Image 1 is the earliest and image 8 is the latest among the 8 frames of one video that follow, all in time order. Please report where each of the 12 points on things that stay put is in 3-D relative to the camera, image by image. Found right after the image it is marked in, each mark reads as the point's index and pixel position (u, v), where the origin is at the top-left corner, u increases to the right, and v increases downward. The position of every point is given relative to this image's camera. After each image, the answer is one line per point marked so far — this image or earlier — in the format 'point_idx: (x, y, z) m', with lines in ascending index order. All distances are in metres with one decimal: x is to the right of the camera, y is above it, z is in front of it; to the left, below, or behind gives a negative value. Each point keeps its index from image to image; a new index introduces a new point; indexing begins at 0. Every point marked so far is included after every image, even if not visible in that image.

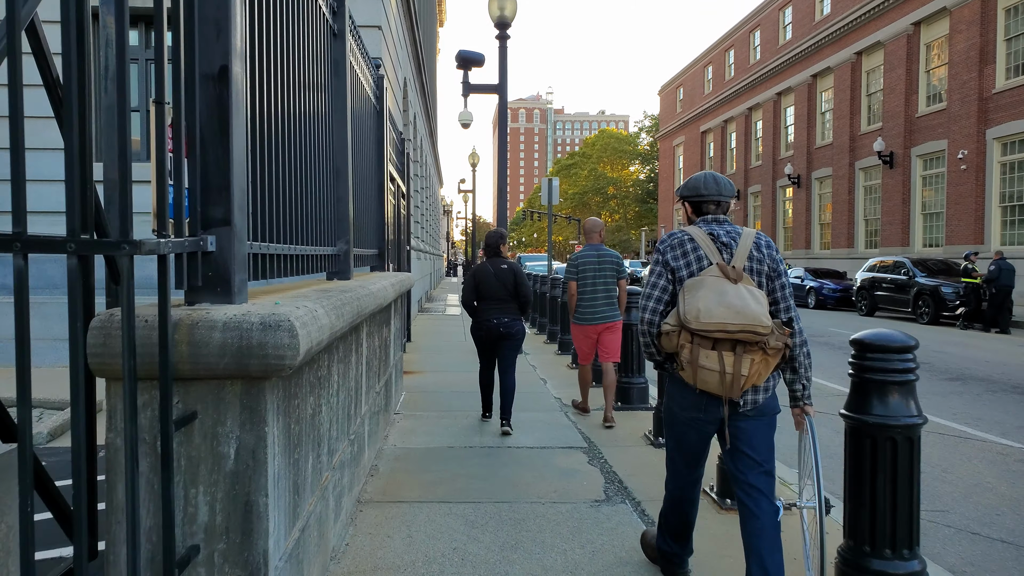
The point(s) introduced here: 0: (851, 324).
0: (+8.7, -0.8, +19.5) m
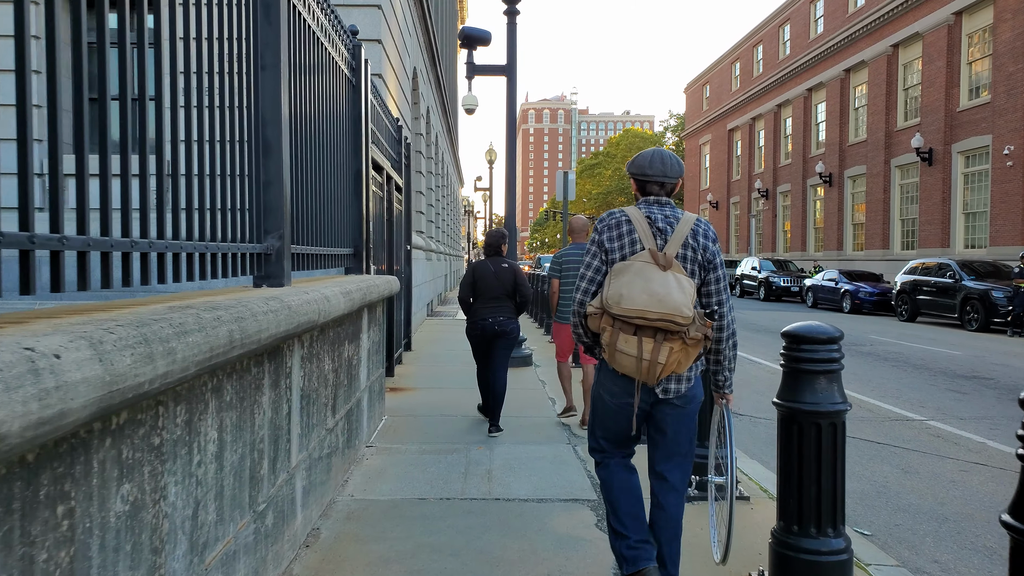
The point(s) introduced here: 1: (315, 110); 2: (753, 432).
0: (+9.0, -0.9, +18.1) m
1: (-1.4, +1.2, +5.2) m
2: (+2.2, -1.3, +7.1) m
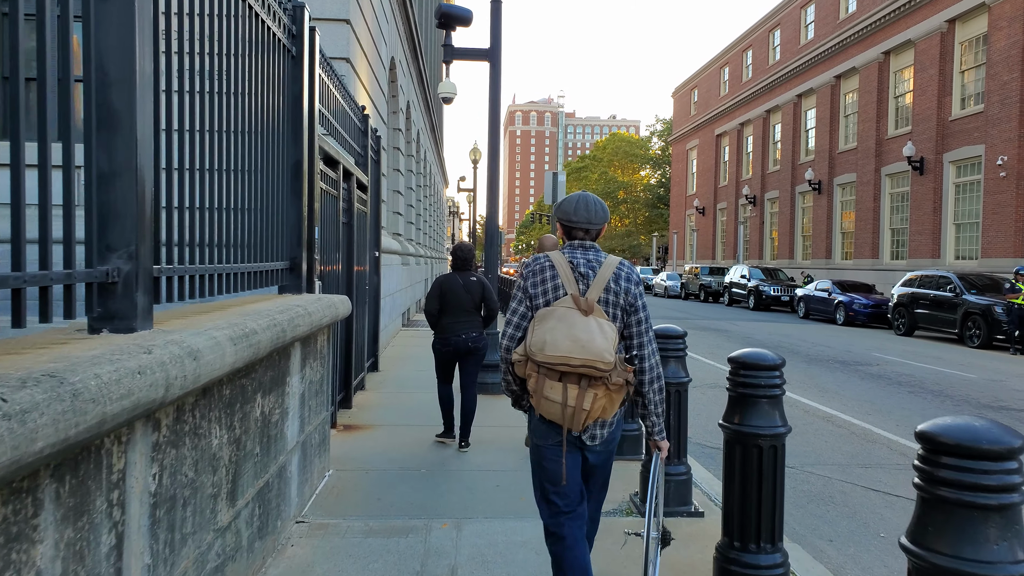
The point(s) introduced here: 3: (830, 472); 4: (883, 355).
0: (+8.6, -1.3, +17.0) m
1: (-1.5, +1.1, +3.9) m
2: (+2.0, -1.5, +5.9) m
3: (+2.6, -1.5, +6.1) m
4: (+6.8, -1.3, +14.0) m
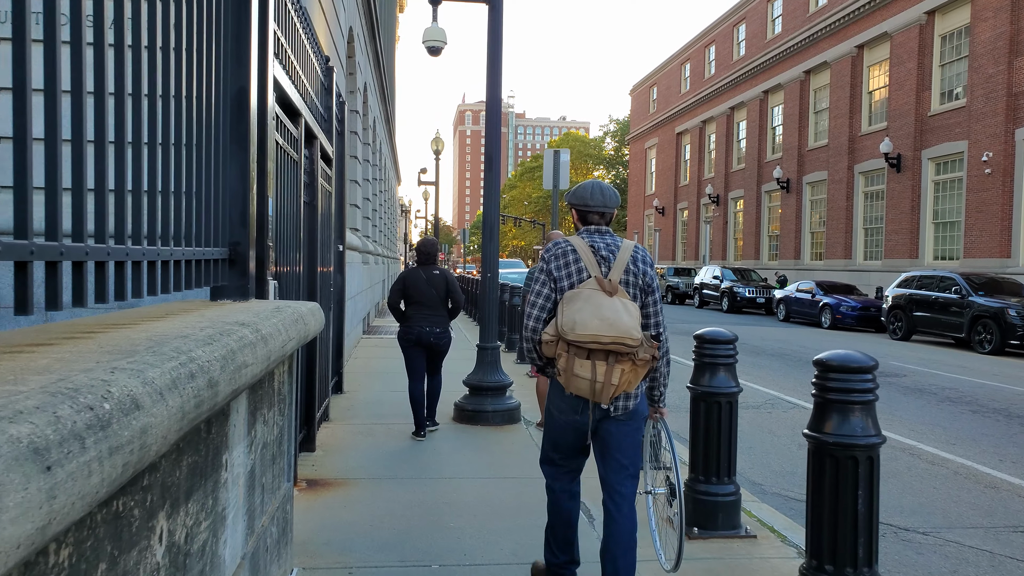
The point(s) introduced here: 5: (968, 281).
0: (+8.1, -1.3, +15.8) m
1: (-1.1, +1.1, +2.1) m
2: (+2.3, -1.5, +4.2) m
3: (+2.8, -1.5, +4.5) m
4: (+6.5, -1.3, +12.7) m
5: (+9.7, +0.1, +16.0) m
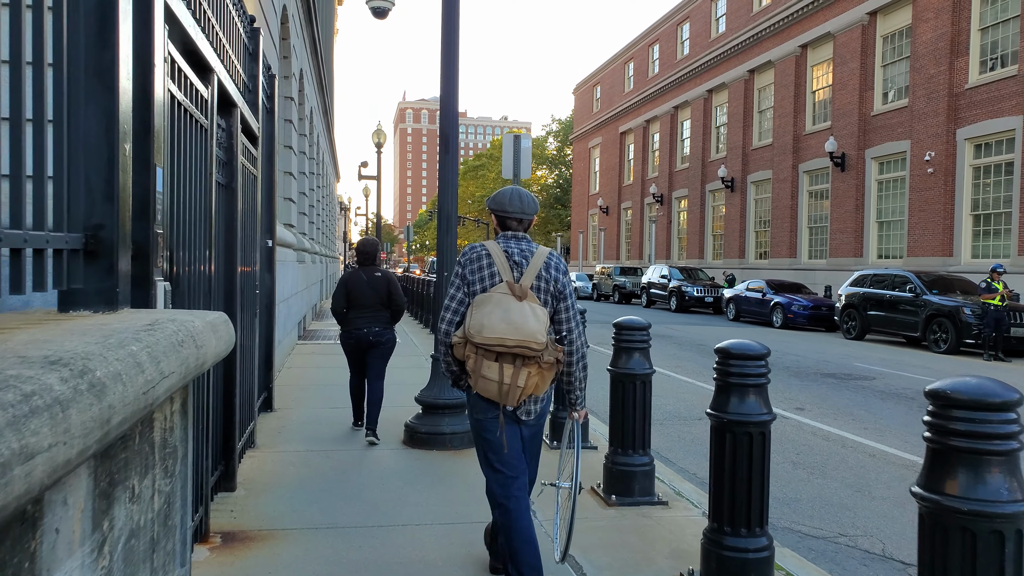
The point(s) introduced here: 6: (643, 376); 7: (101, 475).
0: (+7.0, -1.3, +15.5) m
1: (-1.1, +1.1, +1.1) m
2: (+2.1, -1.5, +3.5) m
3: (+2.6, -1.5, +3.8) m
4: (+5.7, -1.3, +12.2) m
5: (+8.6, +0.2, +15.8) m
6: (+0.8, -0.5, +4.6) m
7: (-0.9, -0.4, +1.7) m
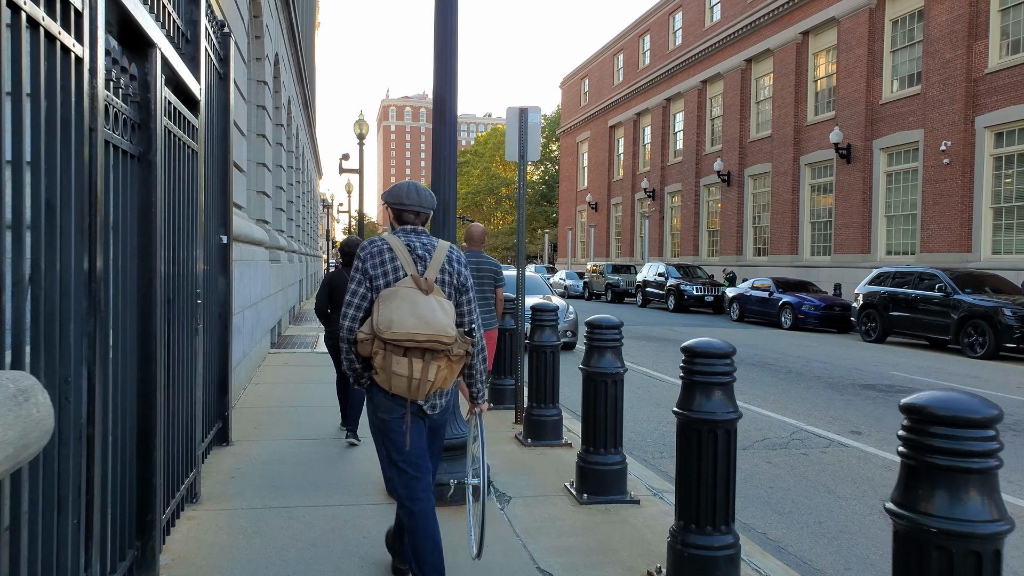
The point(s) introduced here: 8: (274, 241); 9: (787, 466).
0: (+7.0, -1.2, +14.3) m
1: (-0.9, +1.0, -0.3) m
2: (+2.3, -1.6, +2.2) m
3: (+2.8, -1.5, +2.5) m
4: (+5.7, -1.3, +11.0) m
5: (+8.5, +0.2, +14.7) m
6: (+0.9, -0.6, +3.3) m
7: (-0.7, -0.5, +0.3) m
8: (-4.4, +0.9, +14.0) m
9: (+2.2, -1.5, +6.1) m
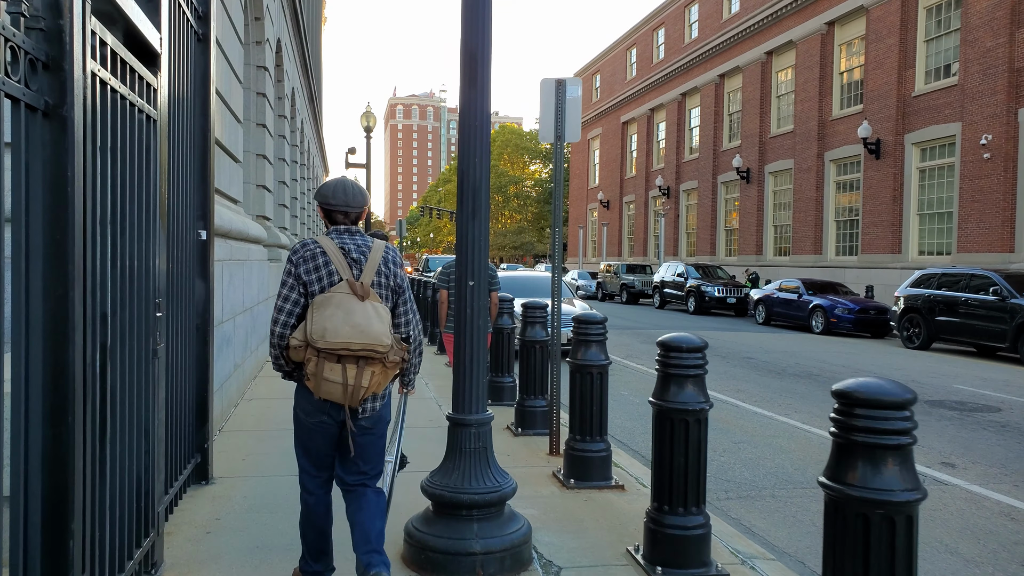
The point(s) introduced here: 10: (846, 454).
0: (+7.3, -1.3, +13.2) m
1: (-0.7, +0.9, -1.3) m
2: (+2.5, -1.6, +1.2) m
3: (+3.0, -1.6, +1.4) m
4: (+6.0, -1.3, +9.9) m
5: (+8.8, +0.1, +13.6) m
6: (+1.2, -0.6, +2.2) m
7: (-0.5, -0.5, -0.7) m
8: (-4.1, +0.9, +13.0) m
9: (+2.5, -1.5, +5.1) m
10: (+1.0, -0.5, +2.3) m
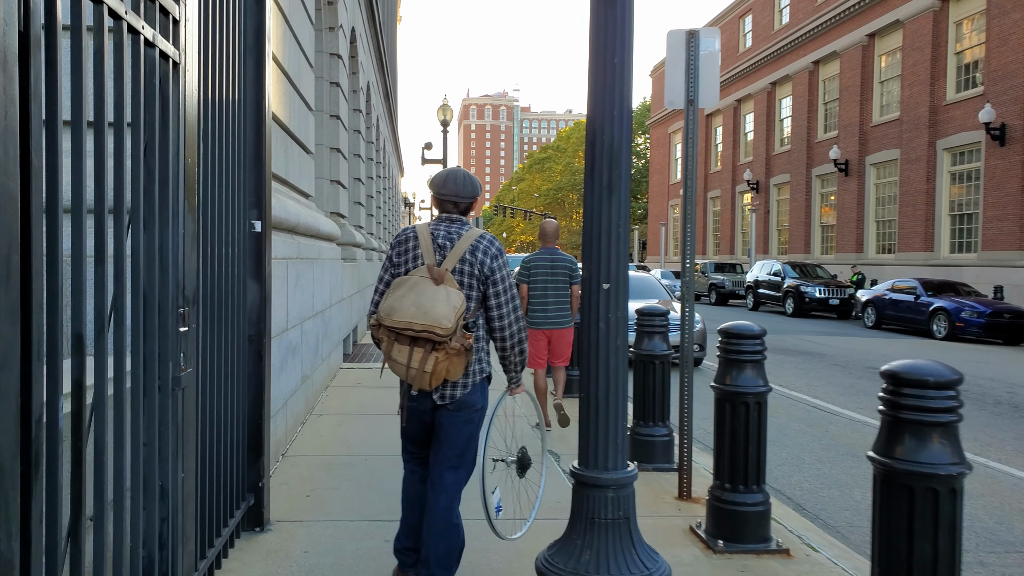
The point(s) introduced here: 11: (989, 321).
0: (+8.7, -1.3, +11.4) m
1: (-0.6, +0.9, -2.3) m
2: (+2.8, -1.7, -0.2) m
3: (+3.3, -1.6, +0.1) m
4: (+7.1, -1.3, +8.2) m
5: (+10.3, +0.1, +11.6) m
6: (+1.5, -0.7, +1.0) m
7: (-0.4, -0.6, -1.7) m
8: (-2.7, +0.9, +12.3) m
9: (+3.1, -1.5, +3.7) m
10: (+1.4, -0.5, +1.1) m
11: (+9.9, -0.7, +15.7) m
